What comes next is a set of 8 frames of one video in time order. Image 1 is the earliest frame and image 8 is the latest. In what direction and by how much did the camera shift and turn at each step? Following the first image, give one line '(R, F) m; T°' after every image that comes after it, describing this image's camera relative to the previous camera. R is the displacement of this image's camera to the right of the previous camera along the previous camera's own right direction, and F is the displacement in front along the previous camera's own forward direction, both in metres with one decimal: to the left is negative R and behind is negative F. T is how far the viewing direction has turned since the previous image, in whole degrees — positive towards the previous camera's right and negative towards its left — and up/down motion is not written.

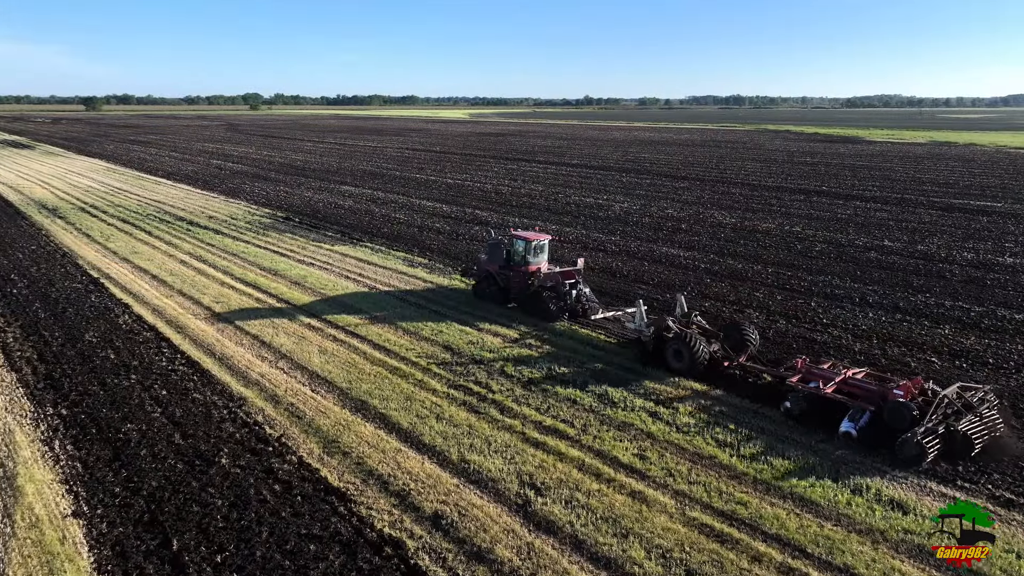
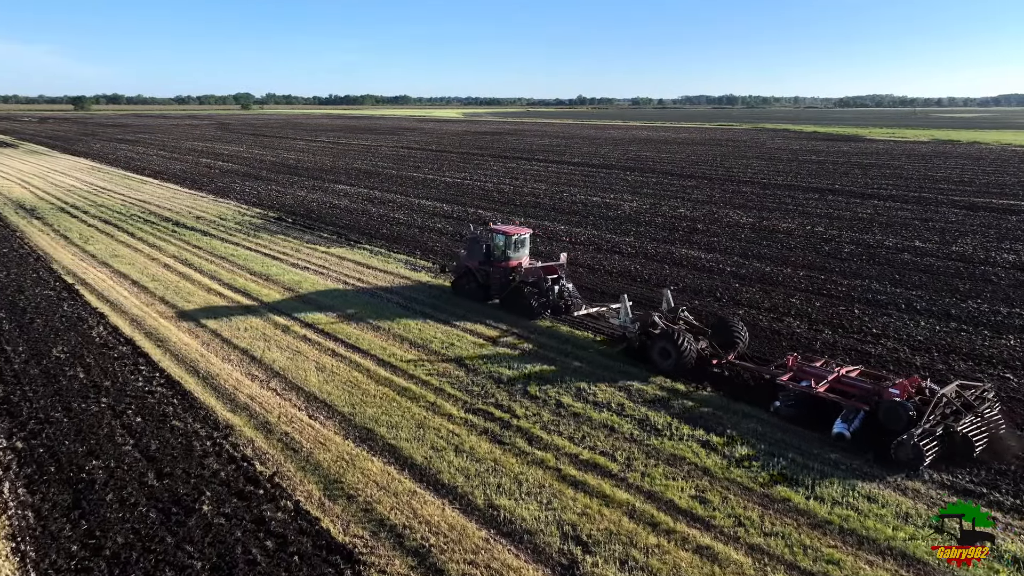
(+0.2, +0.5) m; +1°
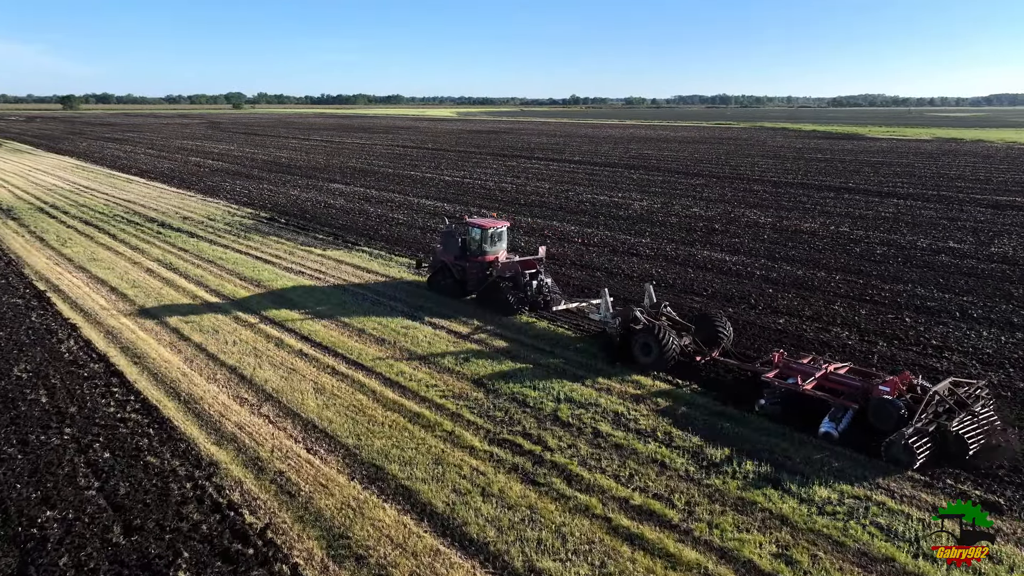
(+0.3, +0.5) m; +1°
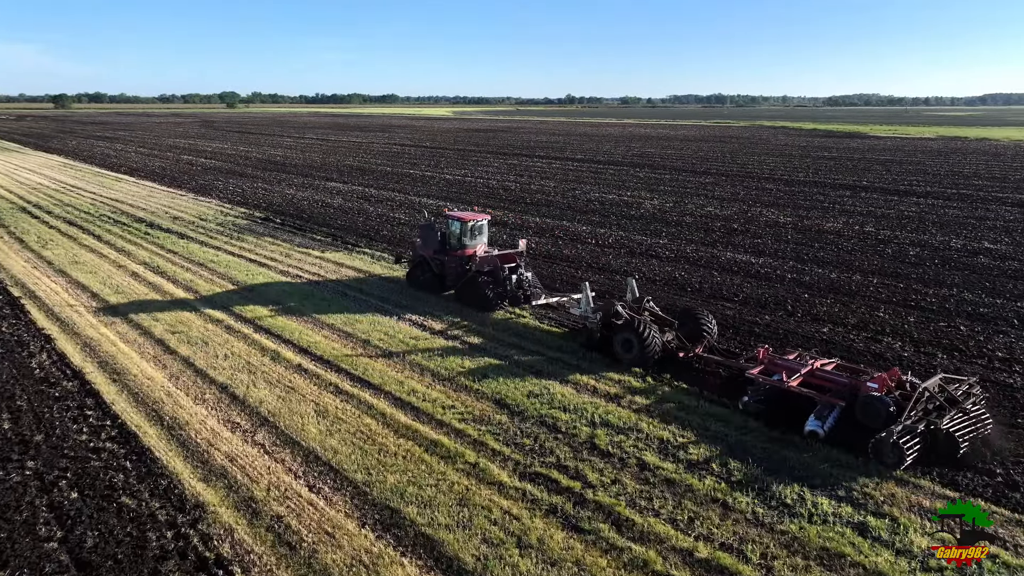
(+0.3, +0.4) m; 0°
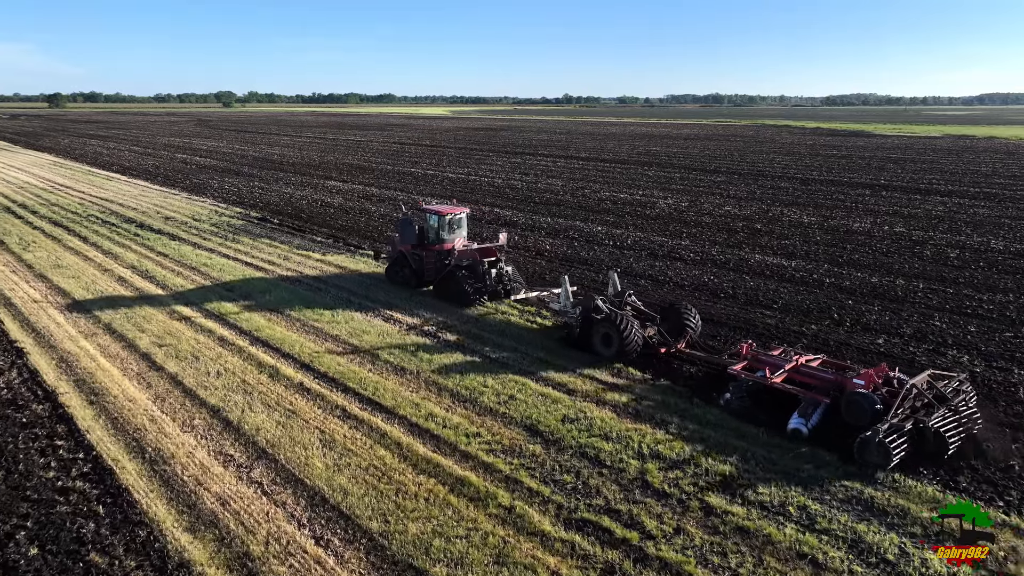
(+0.3, +0.3) m; 0°
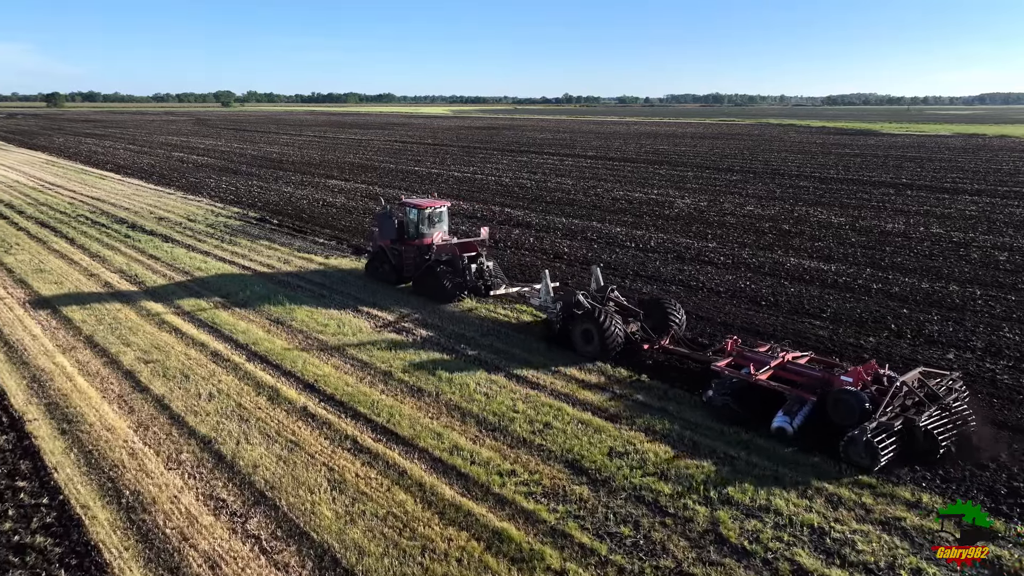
(+0.3, +0.3) m; 0°
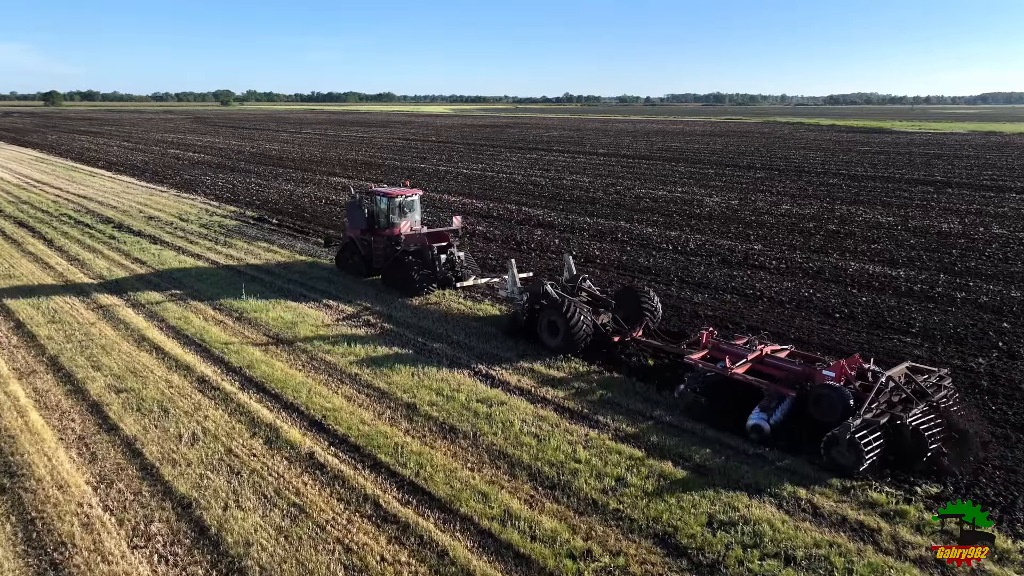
(+0.4, +0.5) m; 0°
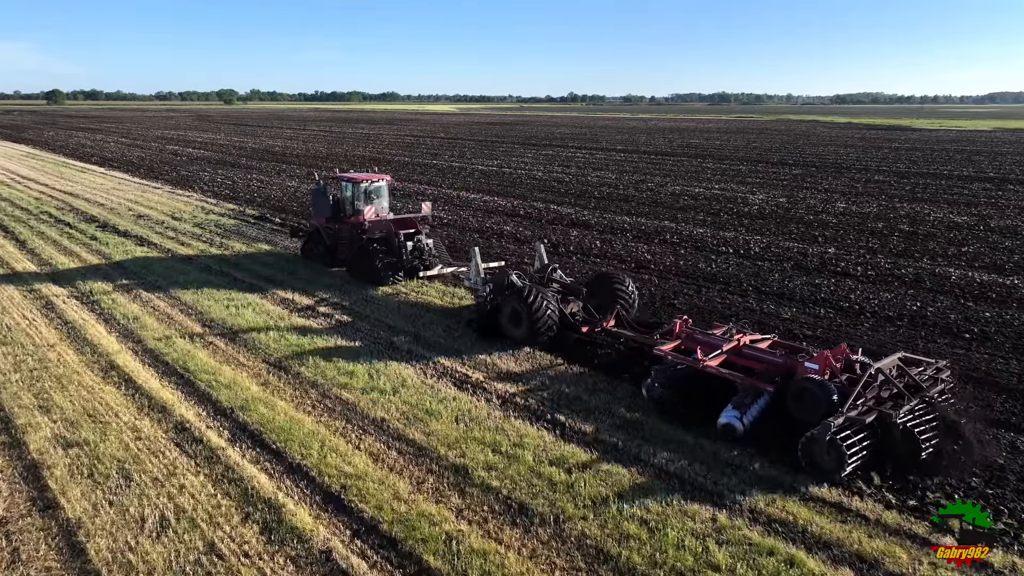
(+0.4, +0.6) m; 0°
